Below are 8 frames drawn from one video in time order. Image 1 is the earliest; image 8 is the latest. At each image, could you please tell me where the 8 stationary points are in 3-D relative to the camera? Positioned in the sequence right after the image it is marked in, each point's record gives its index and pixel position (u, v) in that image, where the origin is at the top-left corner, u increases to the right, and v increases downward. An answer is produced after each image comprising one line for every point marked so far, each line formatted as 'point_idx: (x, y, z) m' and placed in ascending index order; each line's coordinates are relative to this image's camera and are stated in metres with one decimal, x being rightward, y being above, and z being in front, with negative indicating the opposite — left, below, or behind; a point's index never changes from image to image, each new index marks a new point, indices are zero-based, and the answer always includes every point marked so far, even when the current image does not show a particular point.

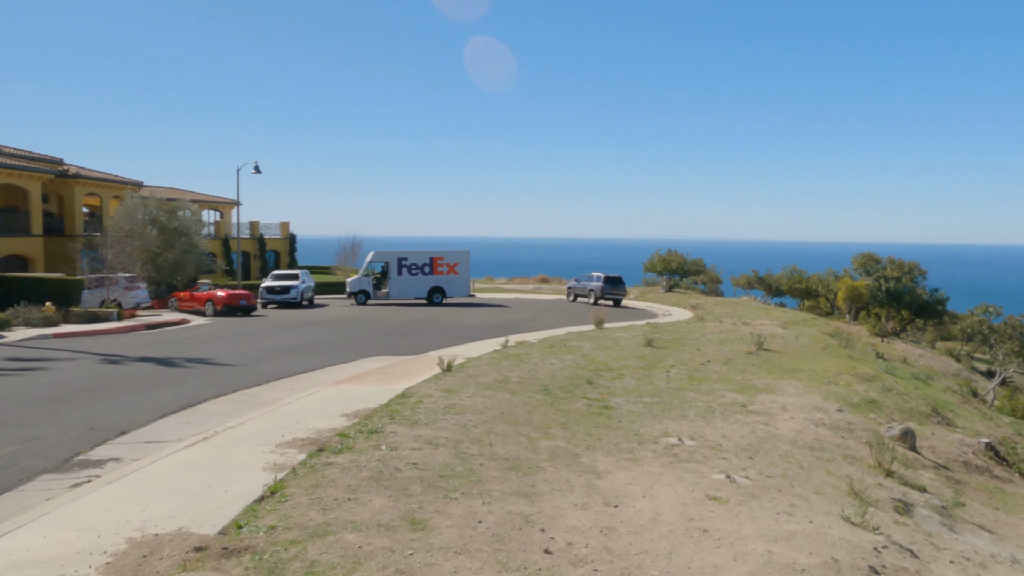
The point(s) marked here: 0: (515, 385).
0: (0.0, -1.6, +12.9) m
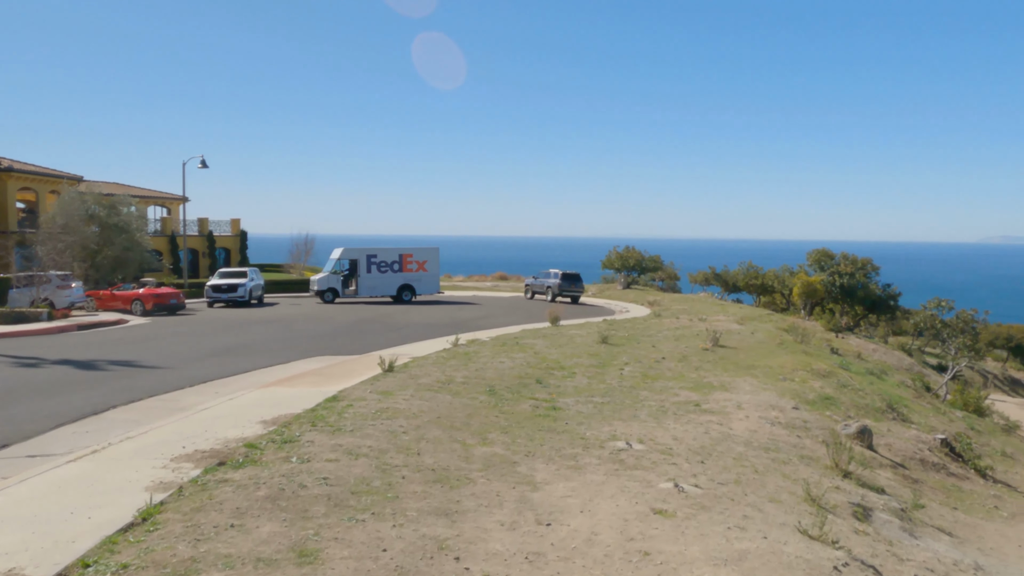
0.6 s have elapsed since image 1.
0: (-0.9, -1.6, +12.2) m
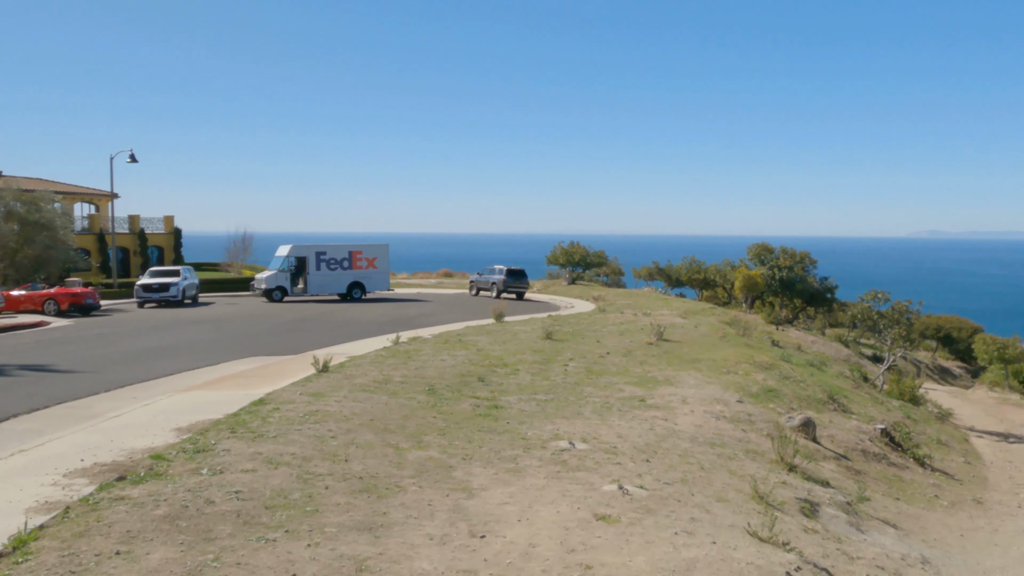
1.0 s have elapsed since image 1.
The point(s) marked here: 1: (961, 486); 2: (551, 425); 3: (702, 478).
0: (-1.8, -1.5, +11.7) m
1: (+7.6, -3.4, +13.0) m
2: (+0.5, -1.7, +9.5) m
3: (+1.8, -1.8, +7.3) m
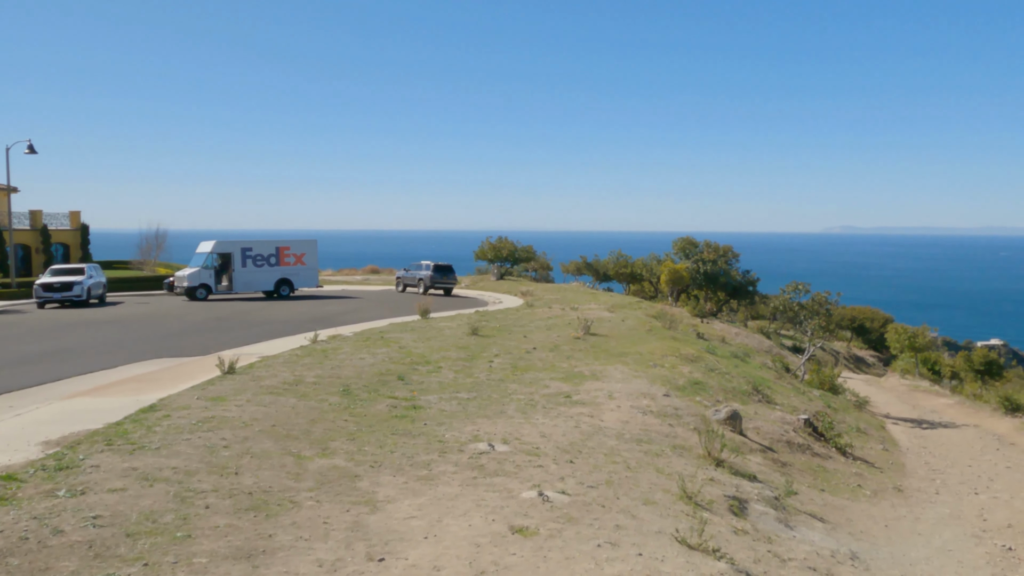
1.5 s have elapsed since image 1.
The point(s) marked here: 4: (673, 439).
0: (-2.9, -1.4, +11.0) m
1: (+6.3, -3.2, +13.1) m
2: (-0.5, -1.6, +8.9) m
3: (+1.0, -1.7, +6.9) m
4: (+2.1, -2.0, +10.0) m
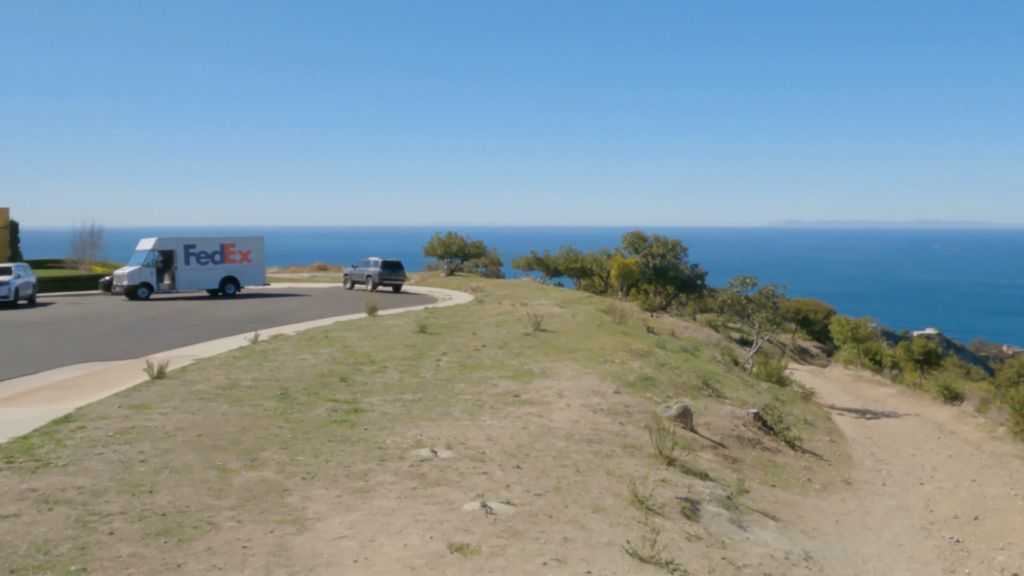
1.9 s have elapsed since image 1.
0: (-3.7, -1.4, +10.4) m
1: (+5.4, -3.1, +13.1) m
2: (-1.1, -1.6, +8.5) m
3: (+0.6, -1.7, +6.6) m
4: (+1.4, -1.9, +9.7) m
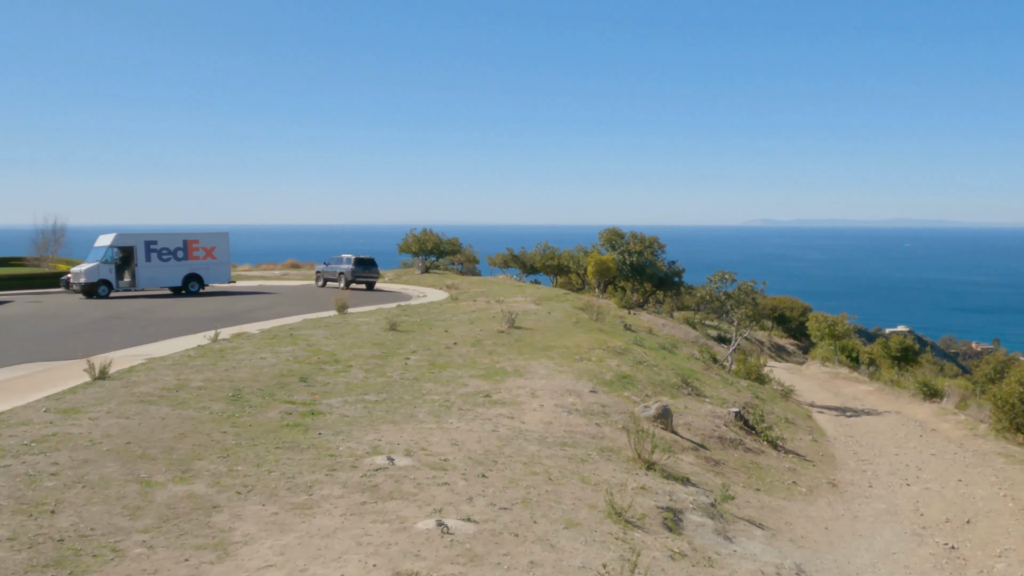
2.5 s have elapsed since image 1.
0: (-4.1, -1.3, +9.7) m
1: (+5.0, -3.0, +12.6) m
2: (-1.4, -1.5, +7.8) m
3: (+0.3, -1.6, +6.0) m
4: (+1.0, -1.8, +9.1) m
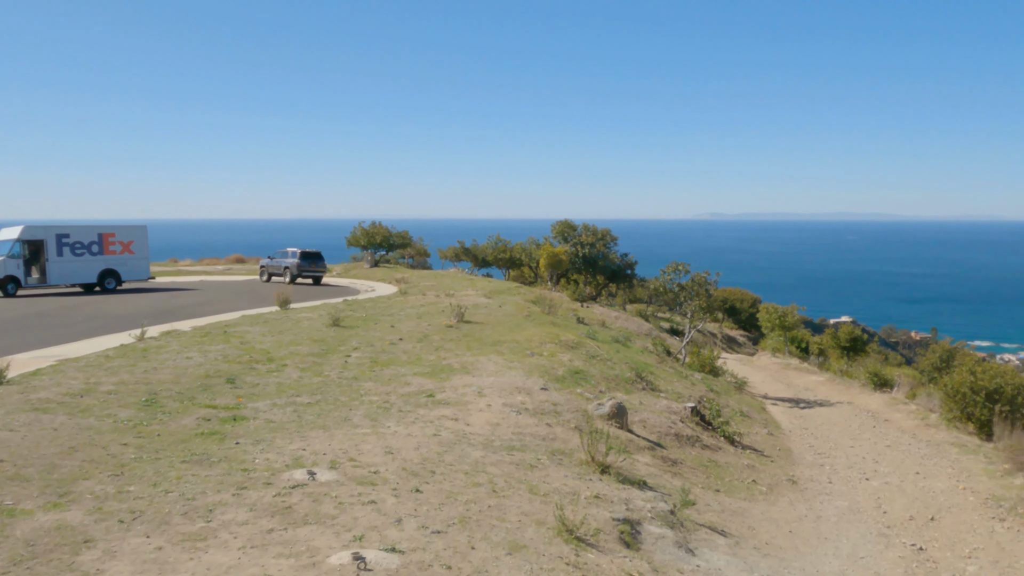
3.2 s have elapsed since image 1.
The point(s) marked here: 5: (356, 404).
0: (-4.7, -1.2, +8.7) m
1: (+4.1, -2.8, +12.2) m
2: (-2.0, -1.4, +7.0) m
3: (-0.1, -1.5, +5.3) m
4: (+0.4, -1.7, +8.5) m
5: (-1.9, -1.4, +9.6) m
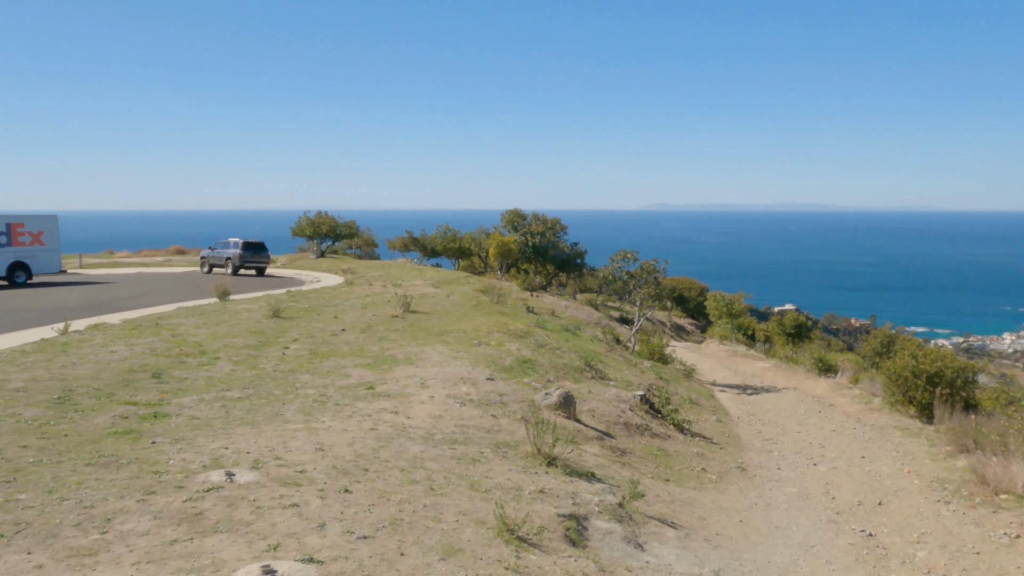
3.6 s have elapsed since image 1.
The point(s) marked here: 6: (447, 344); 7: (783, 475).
0: (-5.3, -1.1, +8.0) m
1: (+3.3, -2.6, +12.1) m
2: (-2.5, -1.3, +6.5) m
3: (-0.6, -1.4, +4.9) m
4: (-0.2, -1.6, +8.1) m
5: (-2.6, -1.3, +9.1) m
6: (-1.2, -1.0, +14.2) m
7: (+3.8, -2.6, +10.8) m
